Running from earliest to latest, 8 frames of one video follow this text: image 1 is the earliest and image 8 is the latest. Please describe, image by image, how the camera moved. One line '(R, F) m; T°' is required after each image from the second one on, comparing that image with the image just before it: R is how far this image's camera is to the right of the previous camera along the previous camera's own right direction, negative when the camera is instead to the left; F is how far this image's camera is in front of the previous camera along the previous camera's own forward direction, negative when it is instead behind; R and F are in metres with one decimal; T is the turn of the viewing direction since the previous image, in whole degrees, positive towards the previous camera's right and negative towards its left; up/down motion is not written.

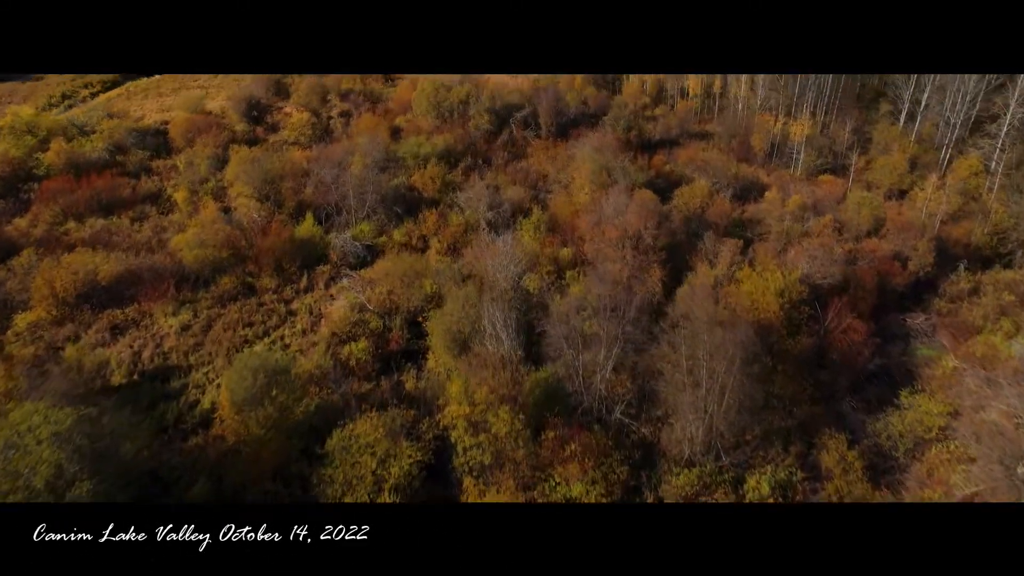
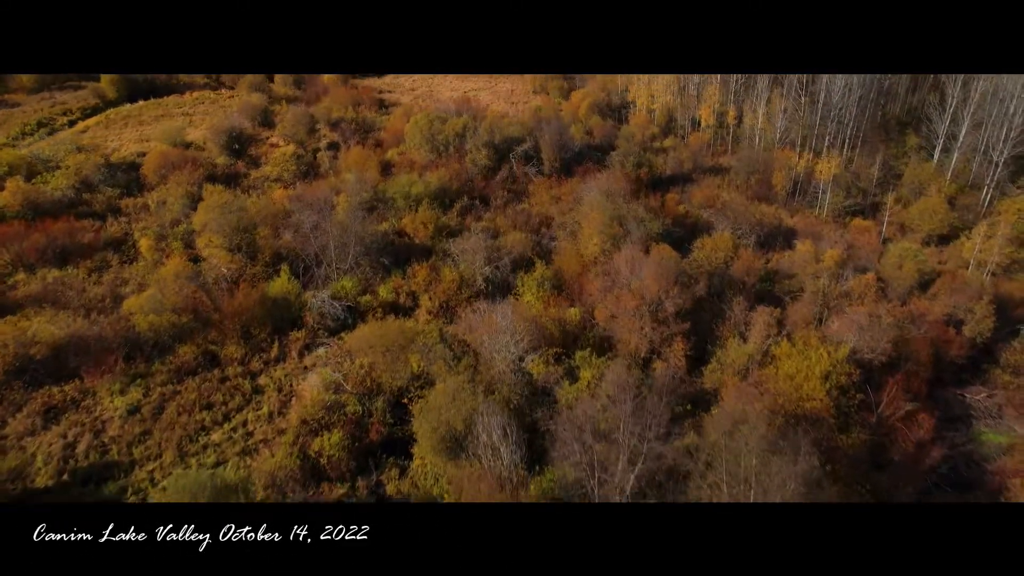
(0.0, +1.3) m; 0°
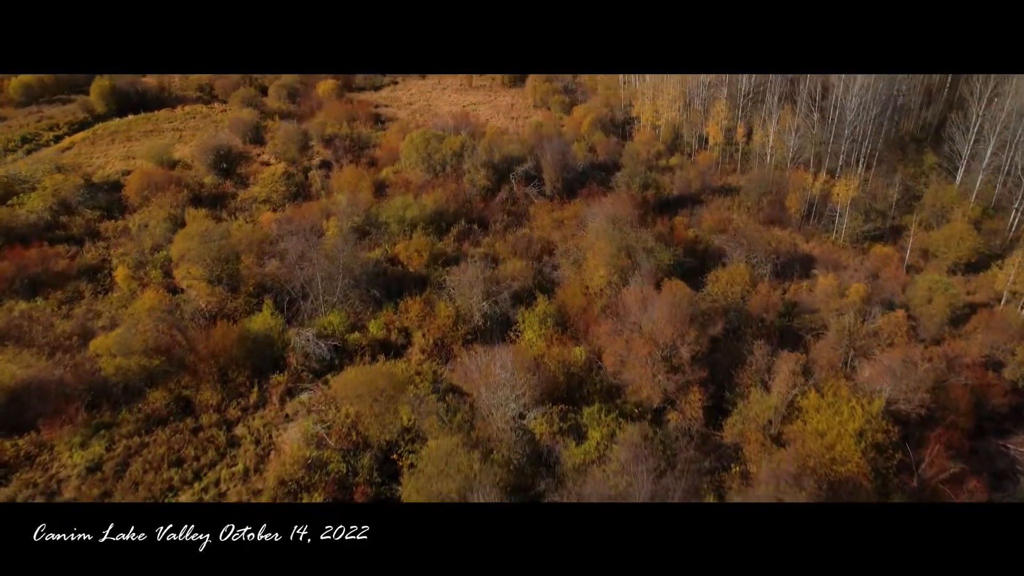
(0.0, +0.7) m; 0°
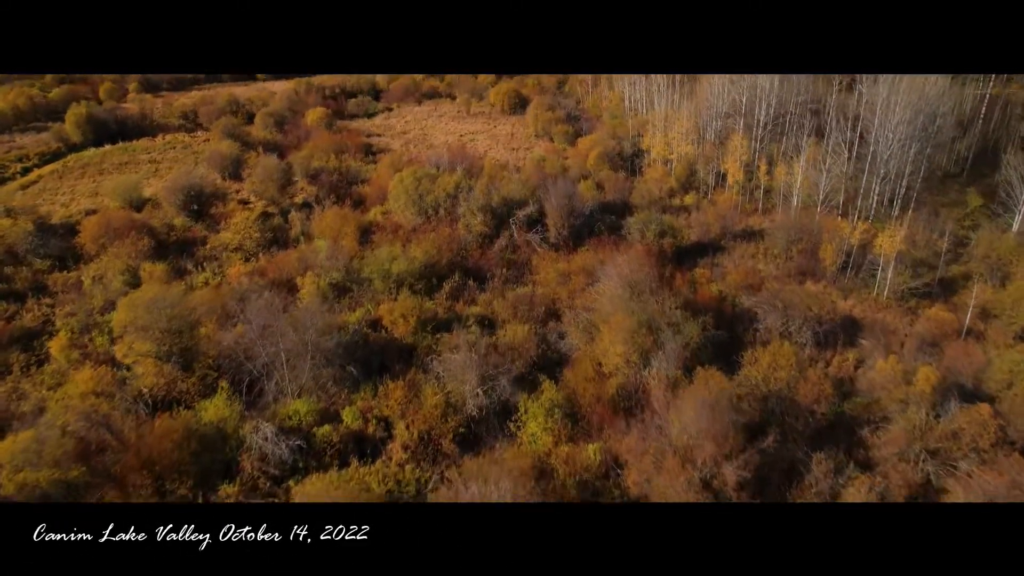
(0.0, +1.5) m; 0°
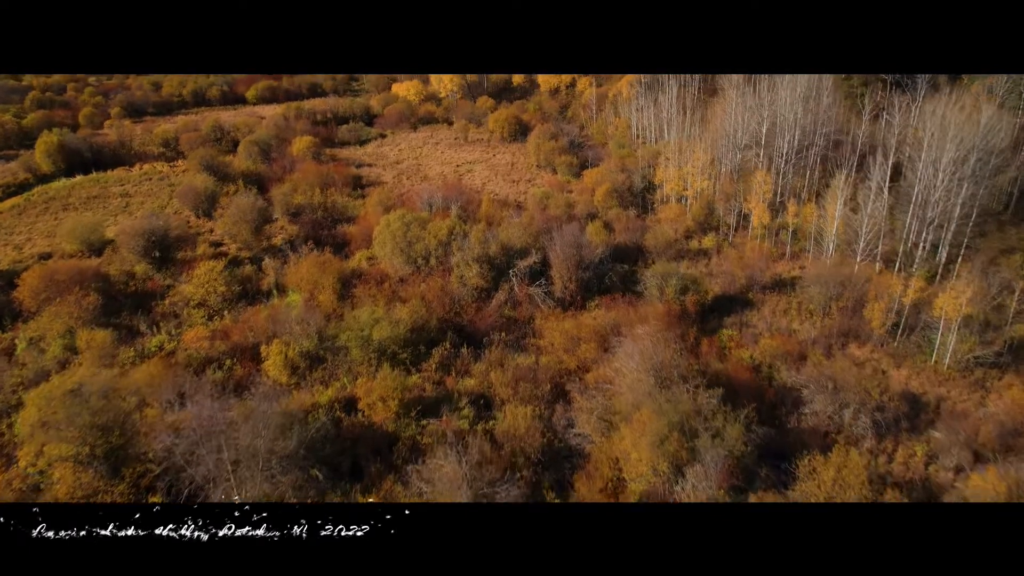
(0.0, +1.6) m; 0°
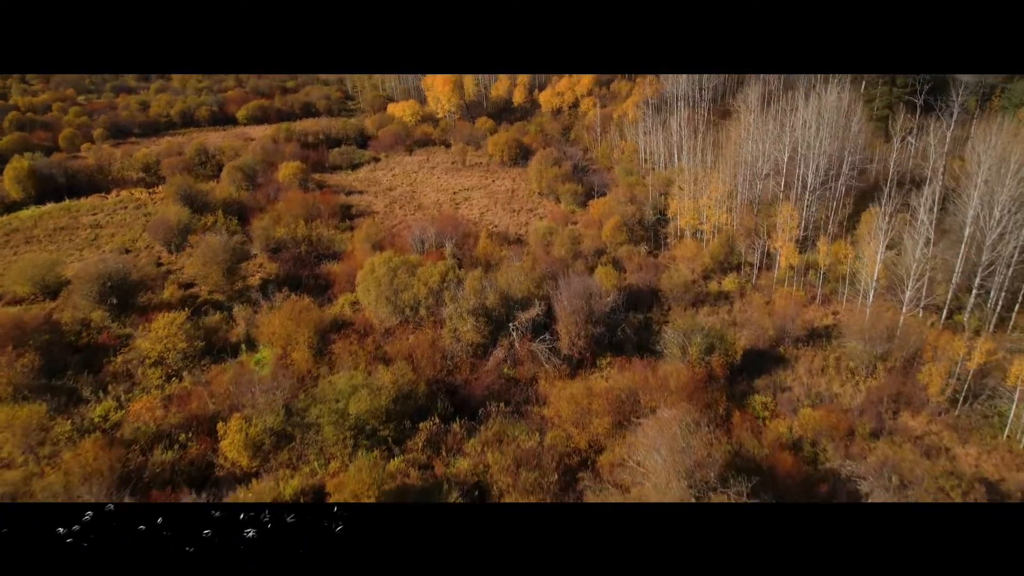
(0.0, +1.4) m; 0°
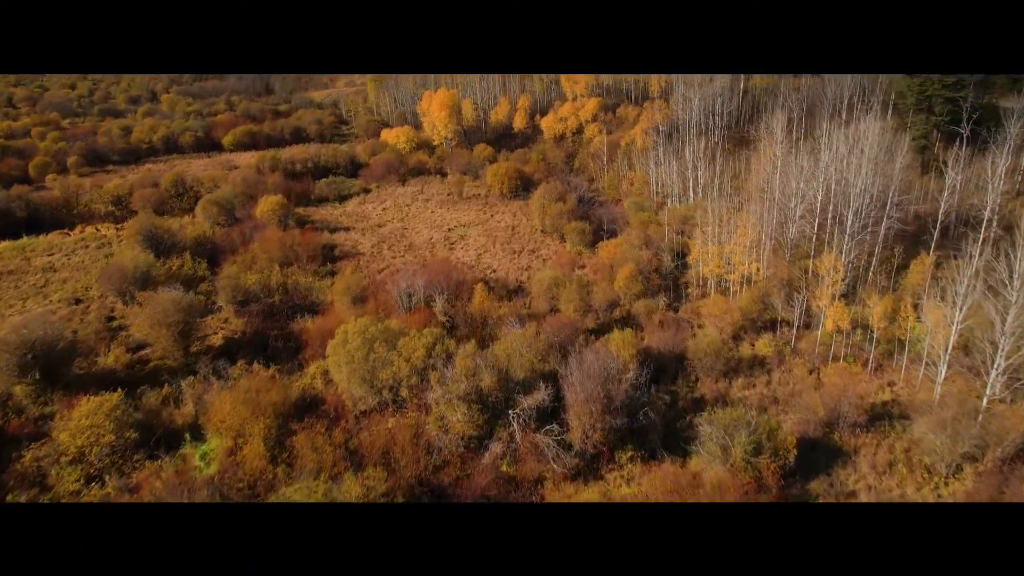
(0.0, +1.8) m; 0°
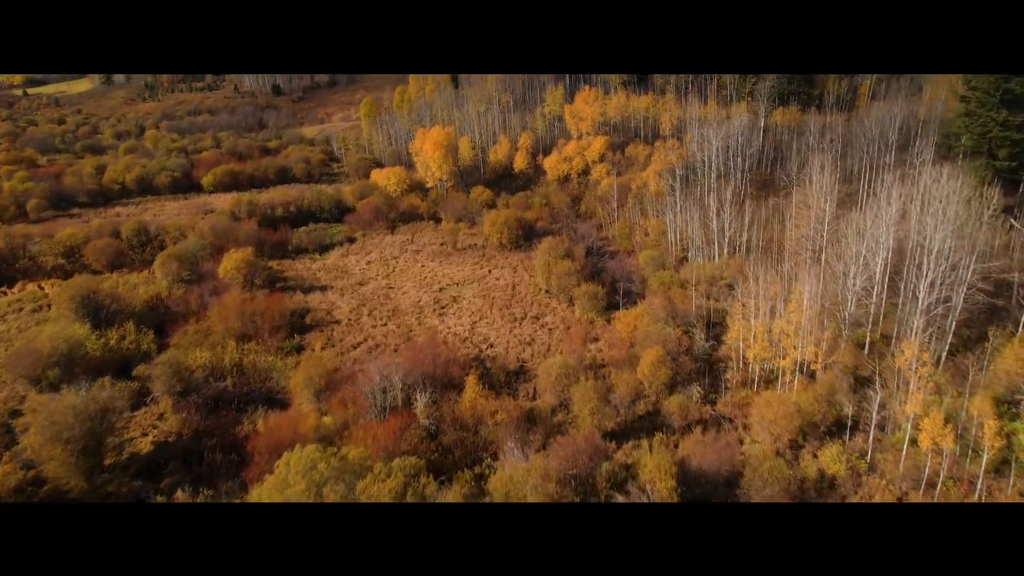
(0.0, +2.4) m; 0°
